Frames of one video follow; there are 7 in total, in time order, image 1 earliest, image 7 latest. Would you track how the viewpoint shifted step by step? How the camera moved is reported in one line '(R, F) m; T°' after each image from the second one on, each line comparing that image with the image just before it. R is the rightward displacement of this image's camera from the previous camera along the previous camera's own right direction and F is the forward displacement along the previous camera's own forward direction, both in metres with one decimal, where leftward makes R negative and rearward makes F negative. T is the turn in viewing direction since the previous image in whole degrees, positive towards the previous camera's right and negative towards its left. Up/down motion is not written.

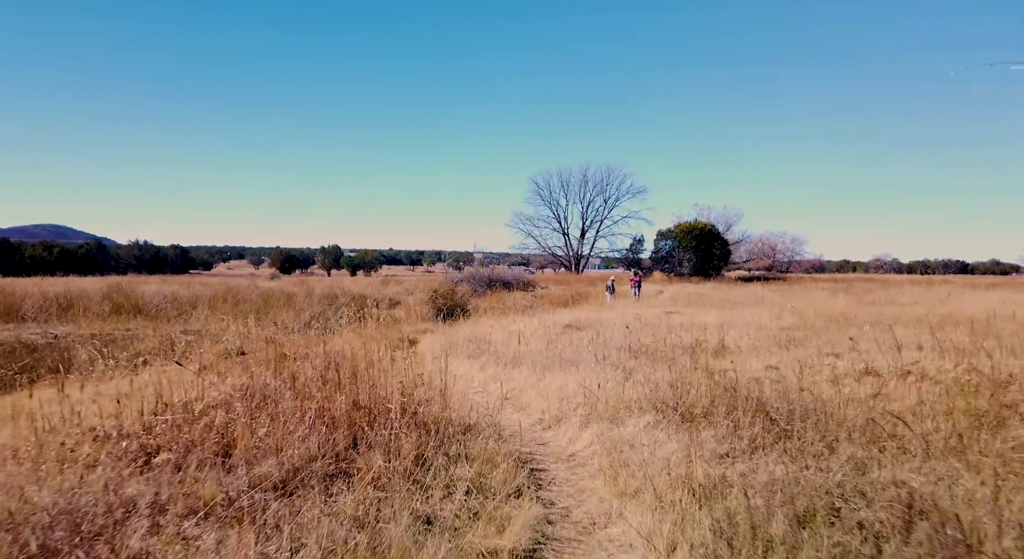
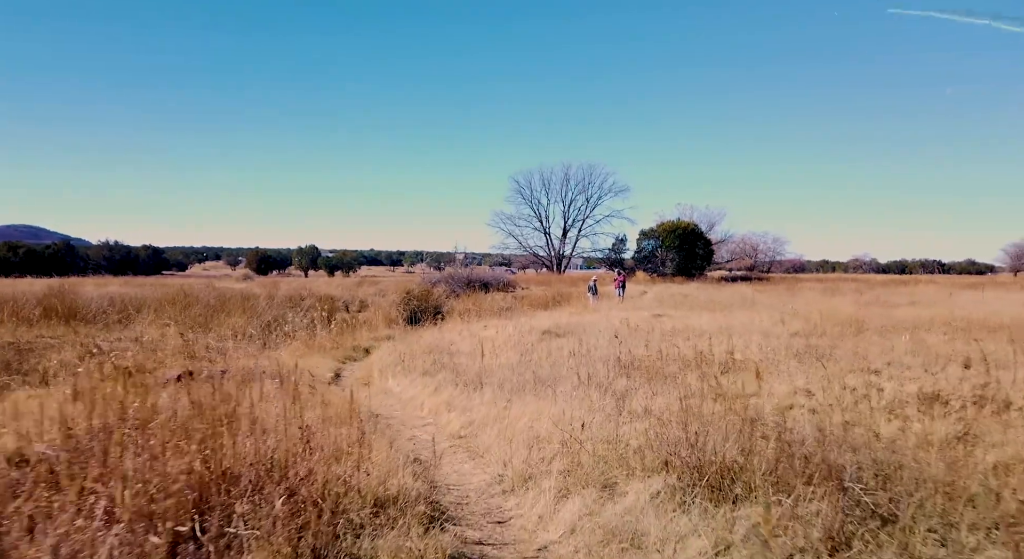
(+0.3, +2.1) m; +2°
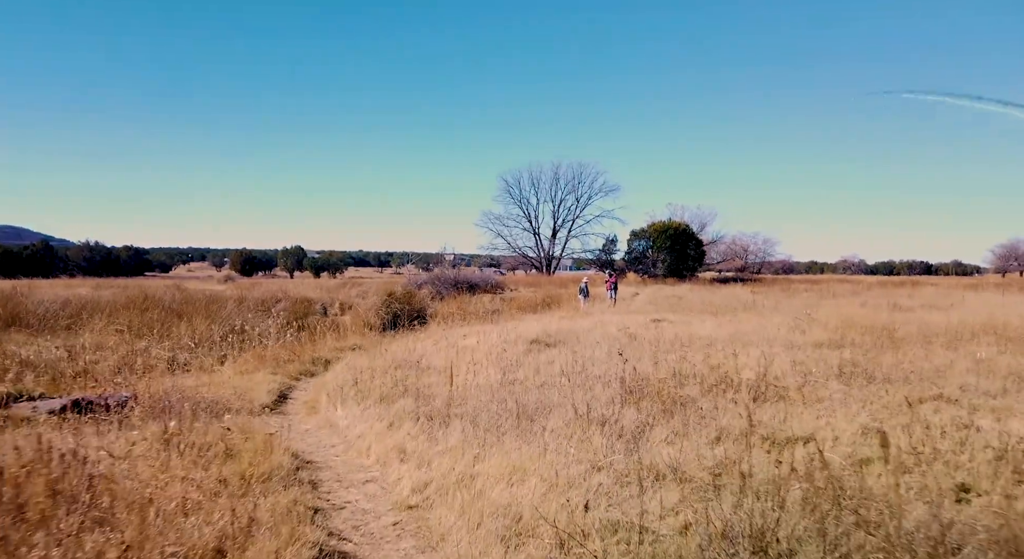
(+0.1, +1.9) m; +1°
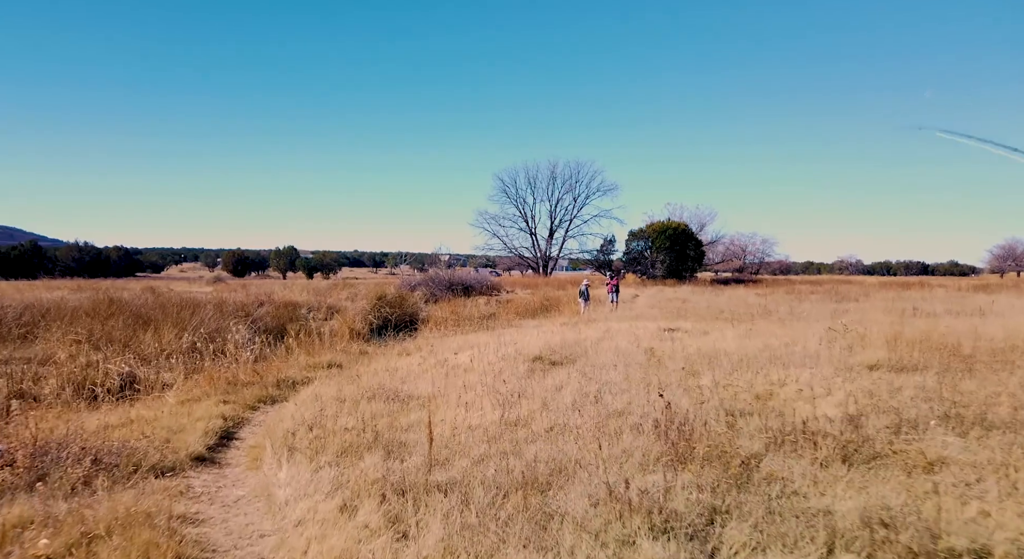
(-0.1, +1.9) m; 0°
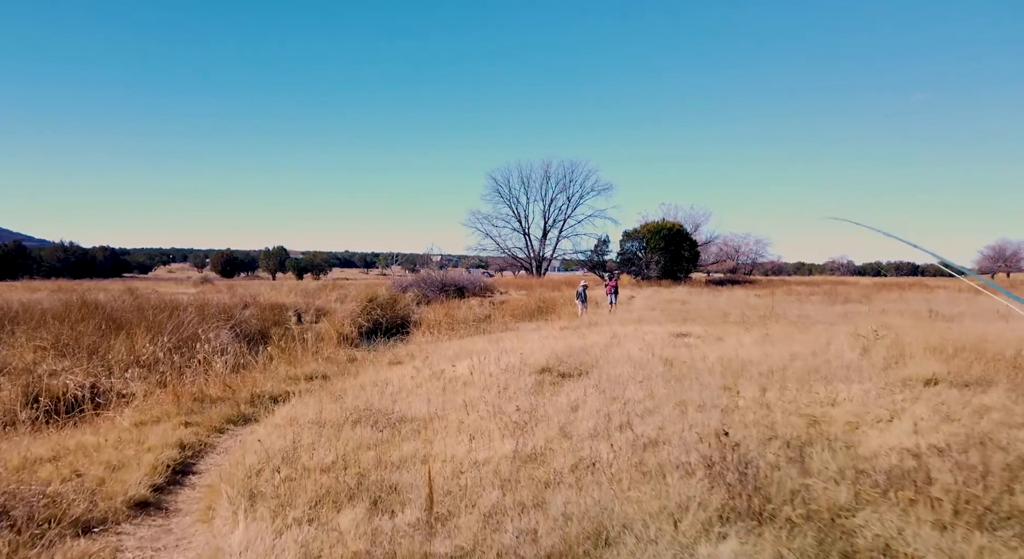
(-0.2, +1.2) m; +1°
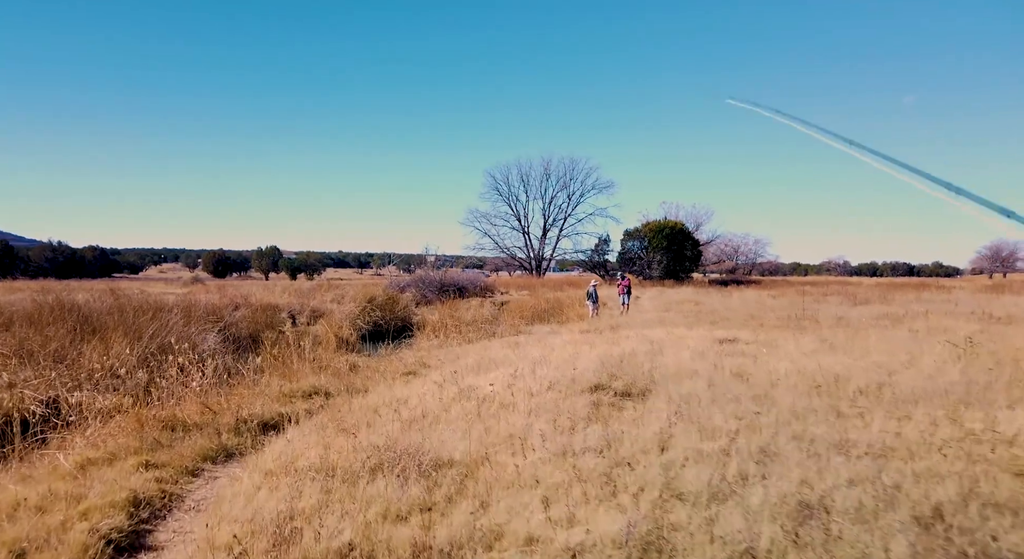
(-0.7, +1.9) m; +1°
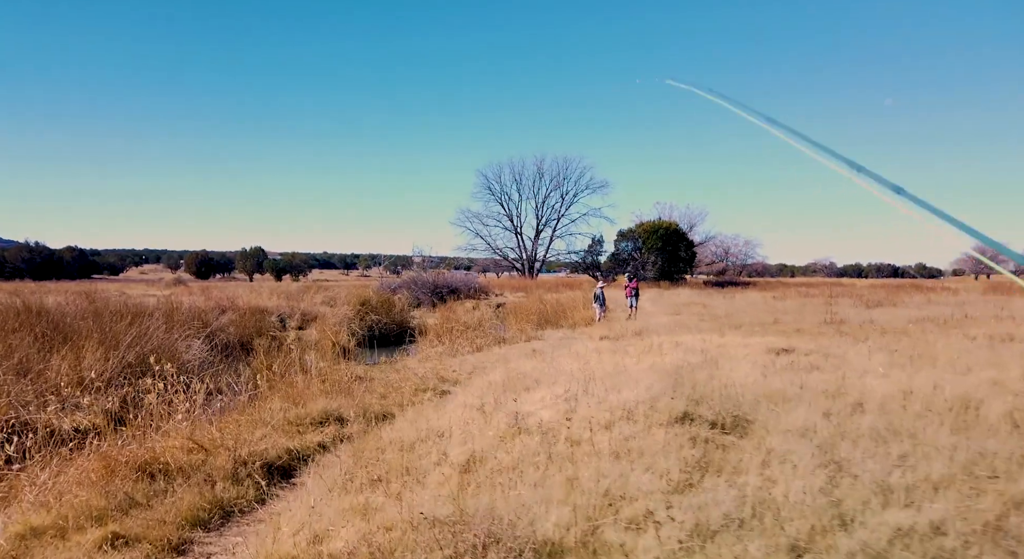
(-0.9, +1.7) m; +1°
